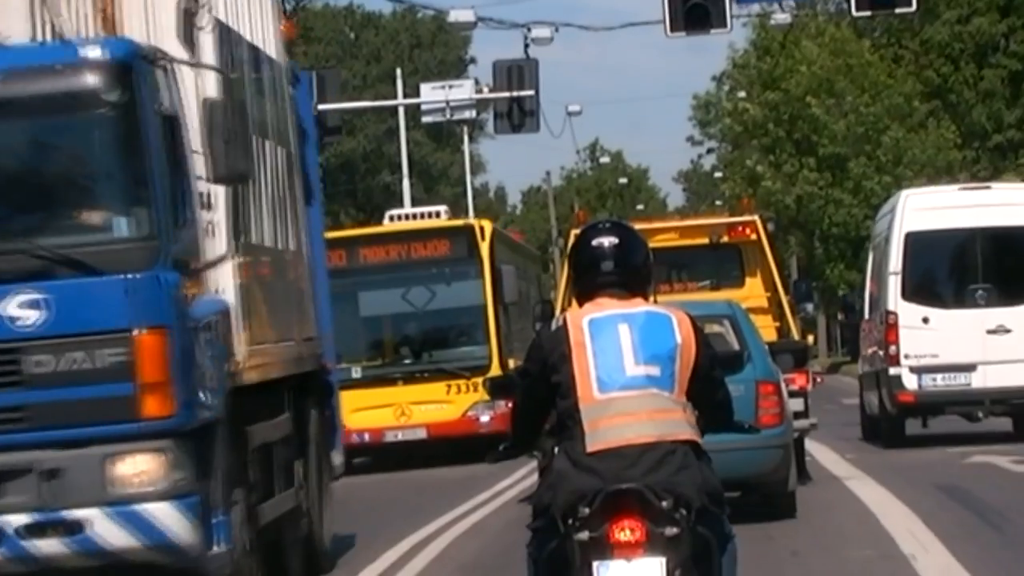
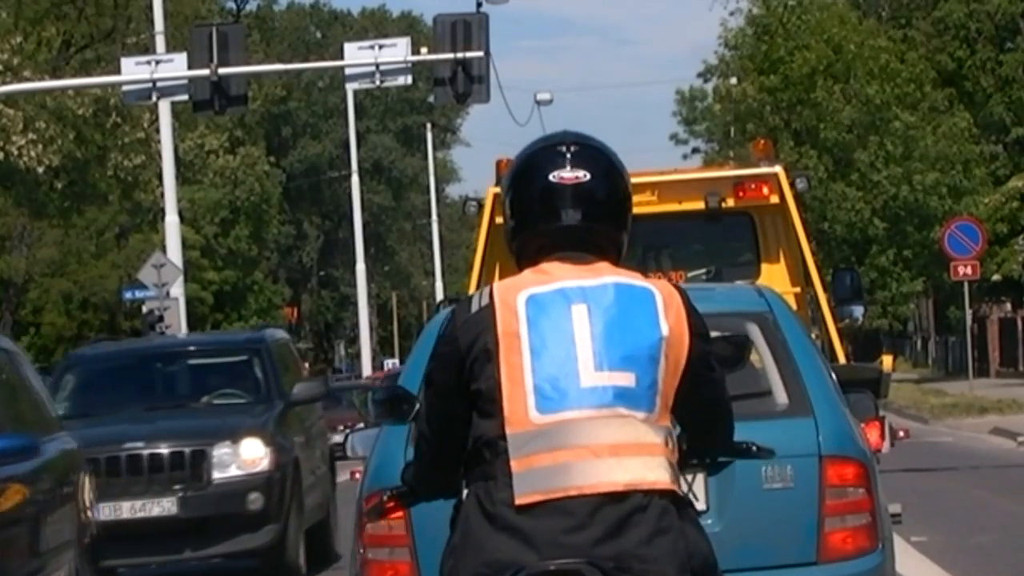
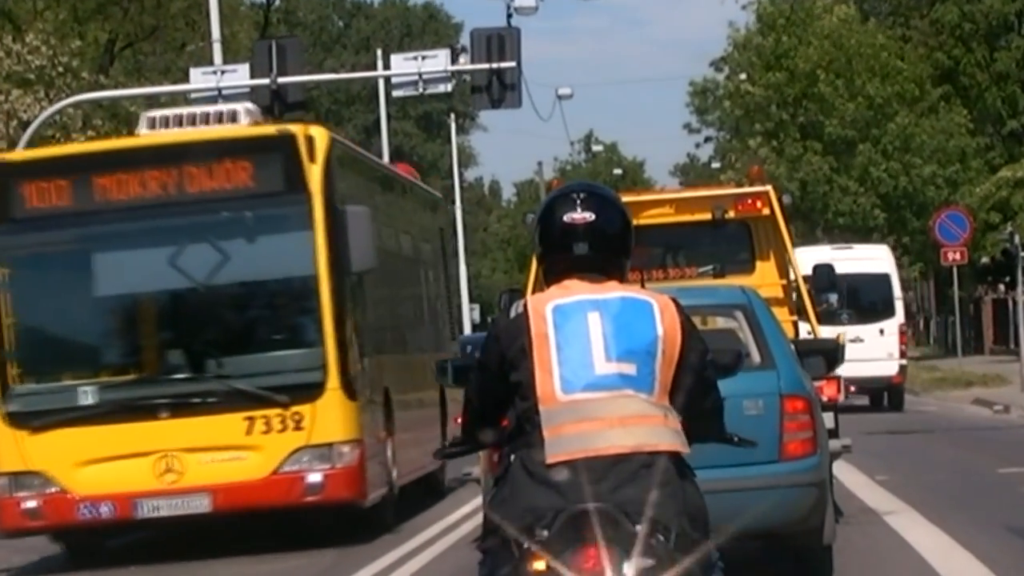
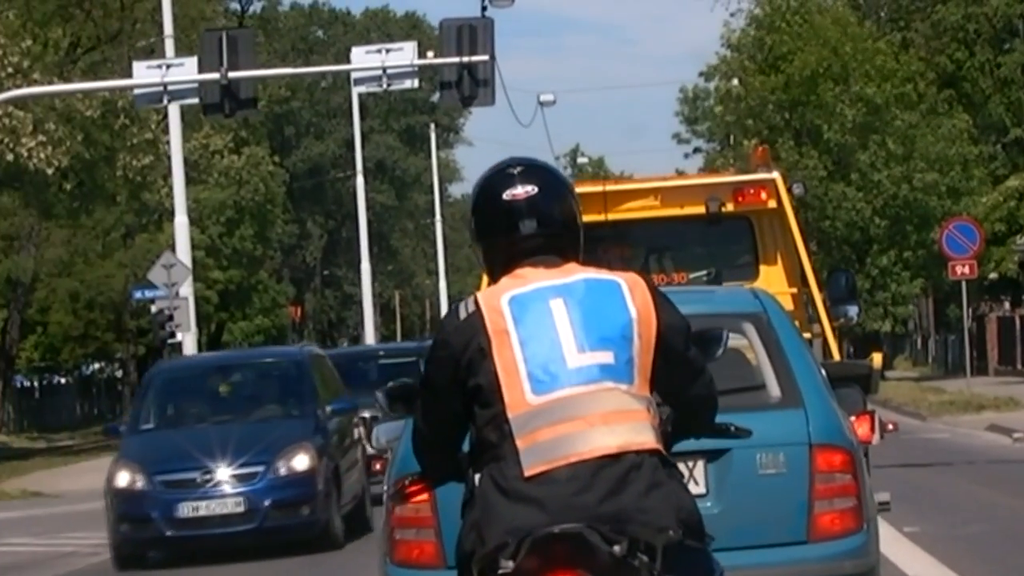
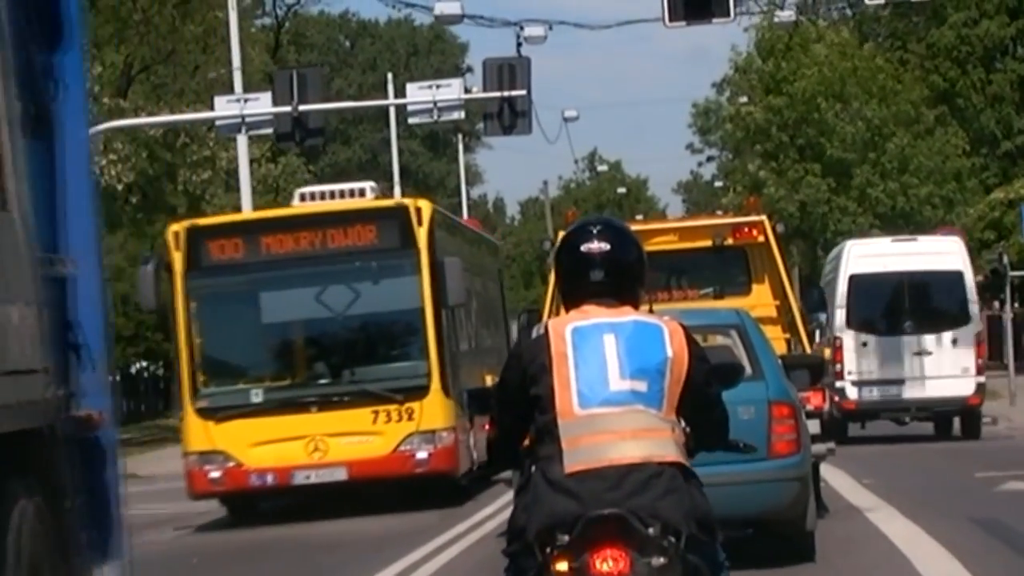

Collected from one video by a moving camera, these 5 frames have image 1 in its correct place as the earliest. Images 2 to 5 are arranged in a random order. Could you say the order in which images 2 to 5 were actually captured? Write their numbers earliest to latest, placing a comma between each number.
5, 3, 4, 2
